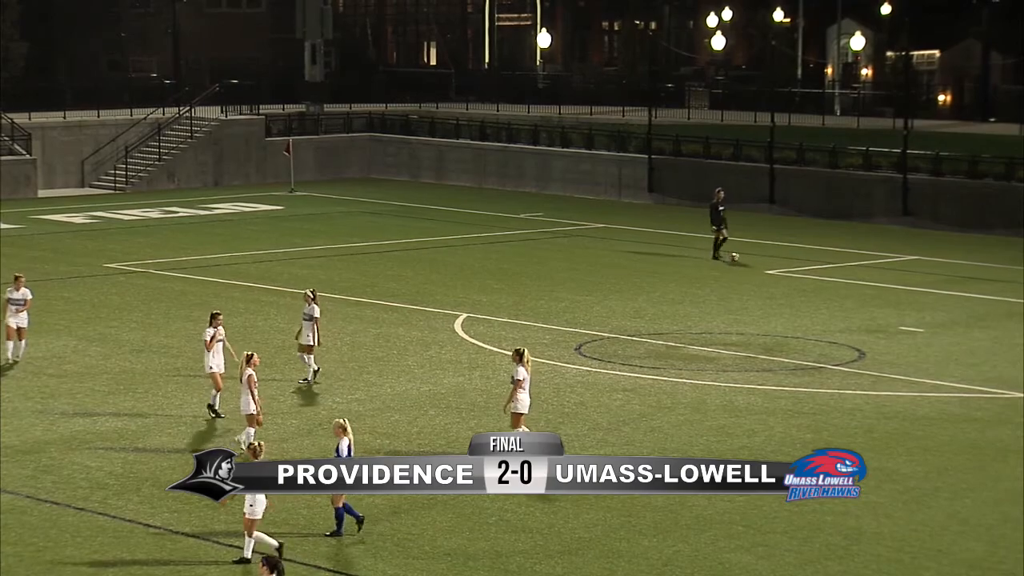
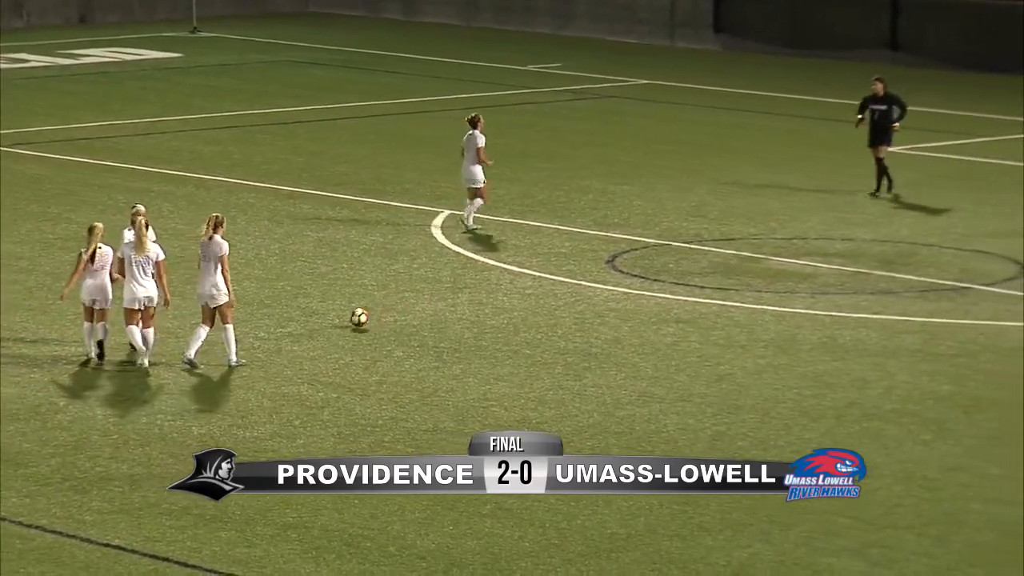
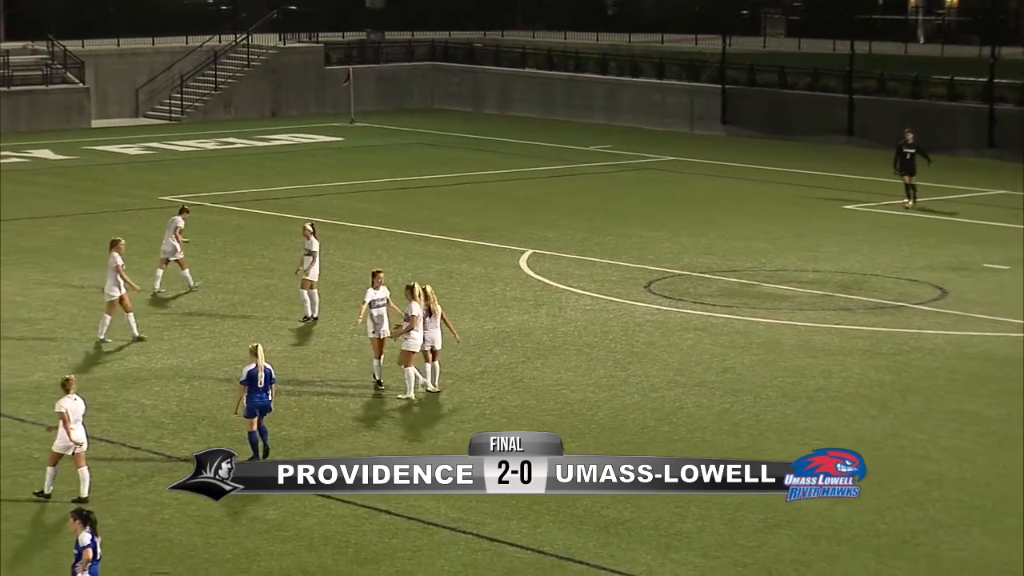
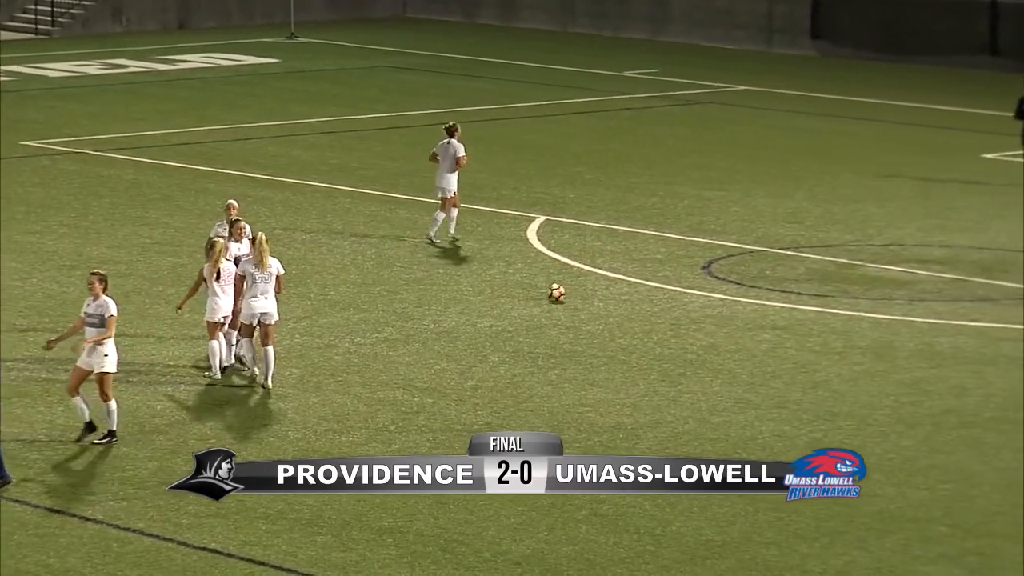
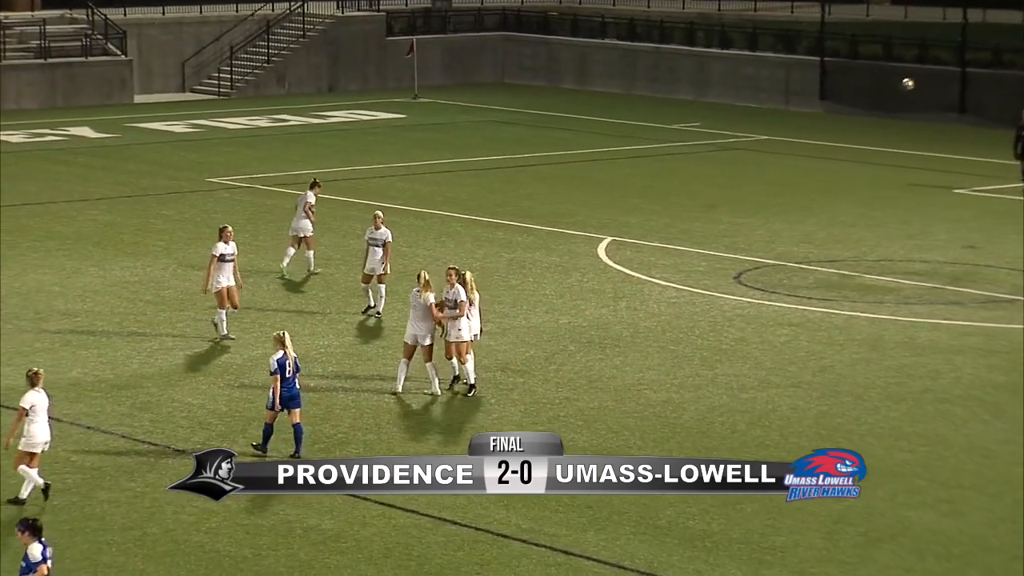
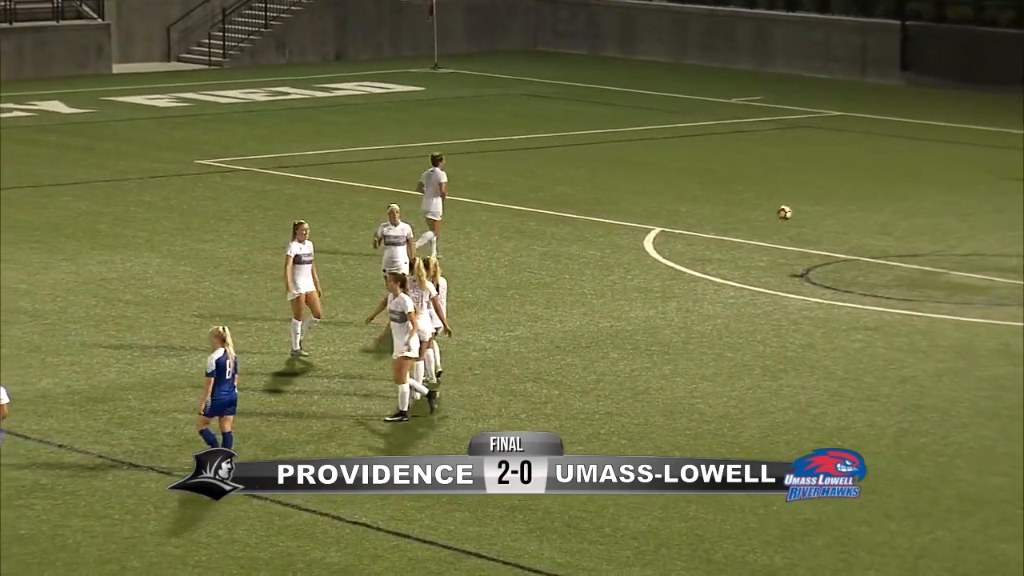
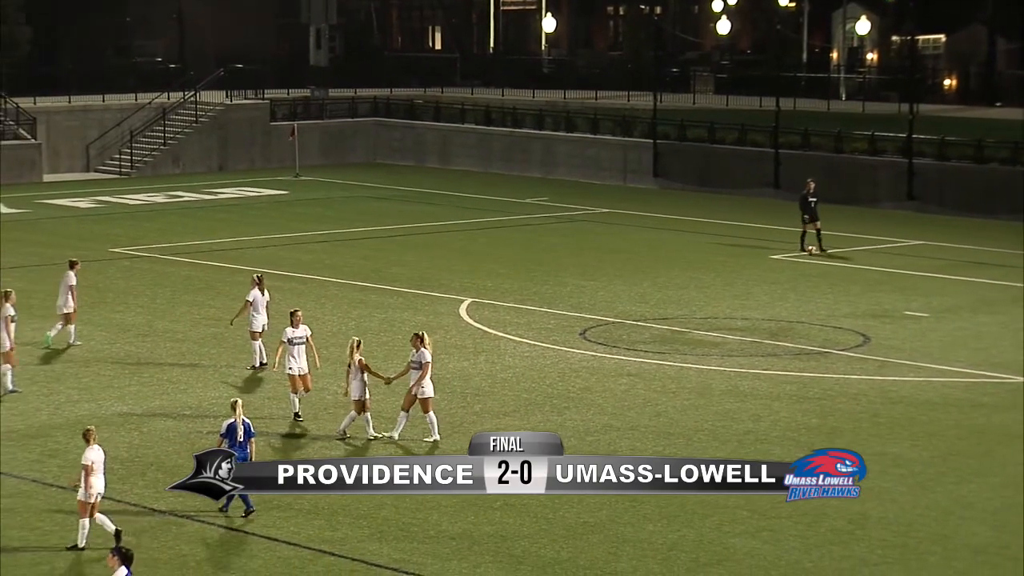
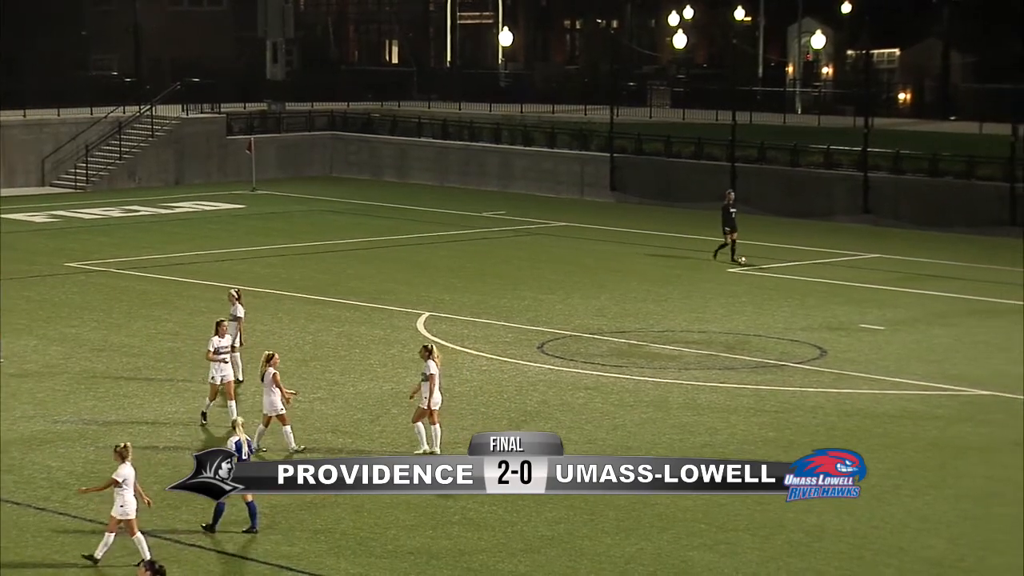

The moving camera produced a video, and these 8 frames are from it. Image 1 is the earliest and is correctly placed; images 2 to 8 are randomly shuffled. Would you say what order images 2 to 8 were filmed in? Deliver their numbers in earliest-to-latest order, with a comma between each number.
8, 7, 3, 5, 6, 4, 2
